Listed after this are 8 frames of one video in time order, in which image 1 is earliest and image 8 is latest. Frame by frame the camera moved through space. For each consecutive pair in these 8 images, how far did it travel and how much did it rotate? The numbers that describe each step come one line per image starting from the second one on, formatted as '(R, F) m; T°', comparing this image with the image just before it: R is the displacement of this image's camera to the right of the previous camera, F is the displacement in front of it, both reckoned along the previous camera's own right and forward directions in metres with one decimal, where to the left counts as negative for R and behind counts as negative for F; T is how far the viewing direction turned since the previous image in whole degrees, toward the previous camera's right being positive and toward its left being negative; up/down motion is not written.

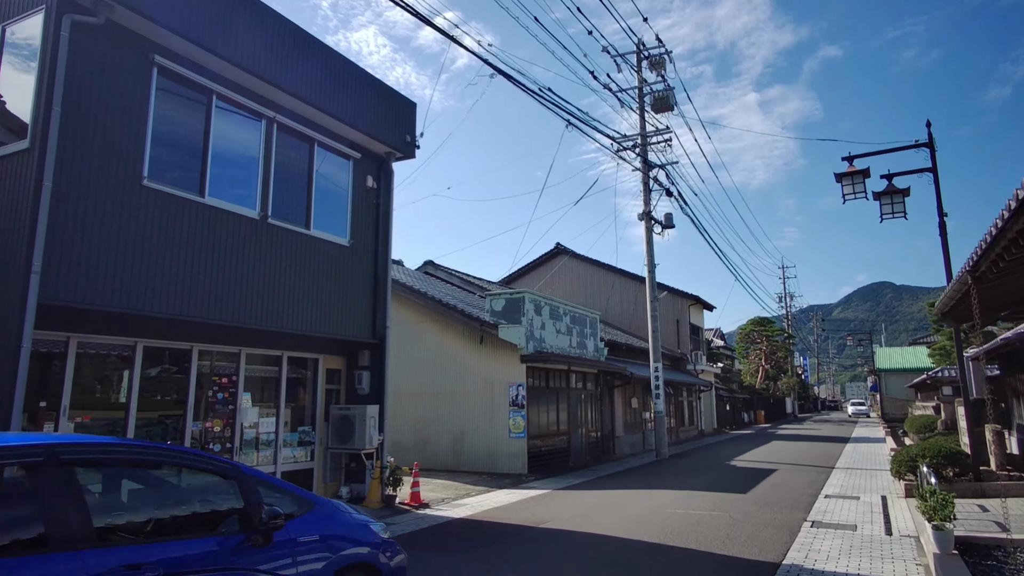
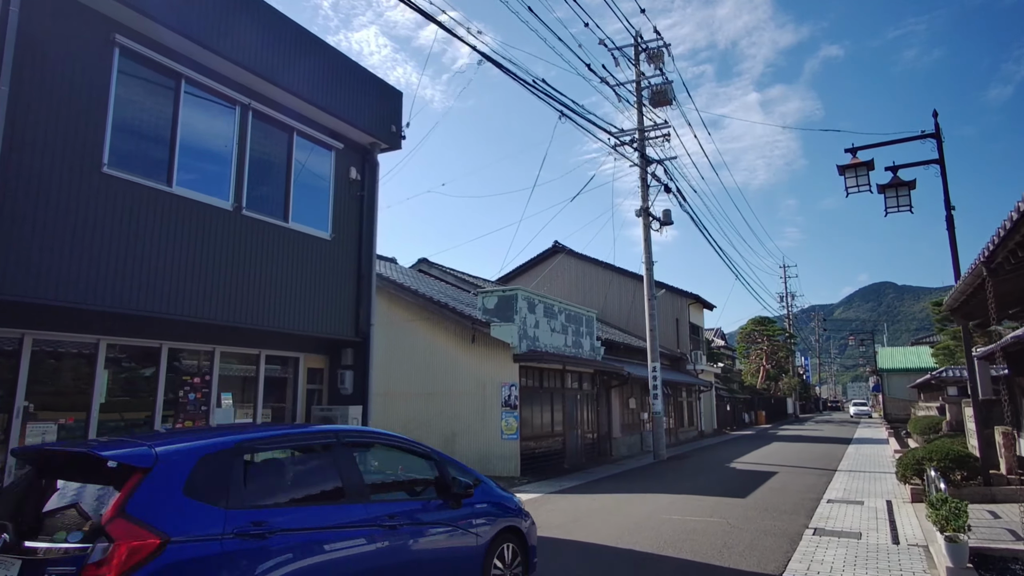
(+0.2, +0.4) m; 0°
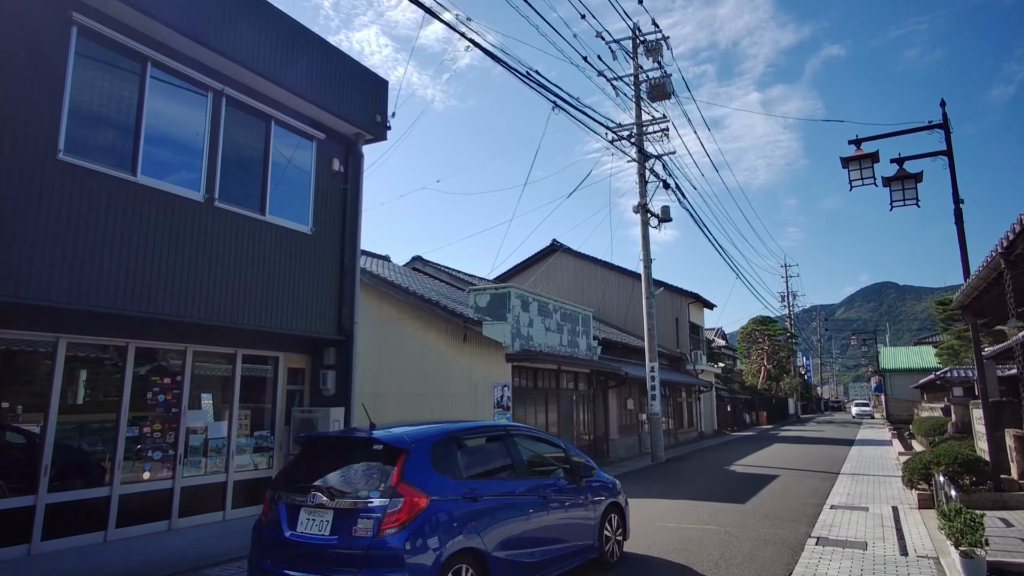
(+0.2, +0.4) m; 0°
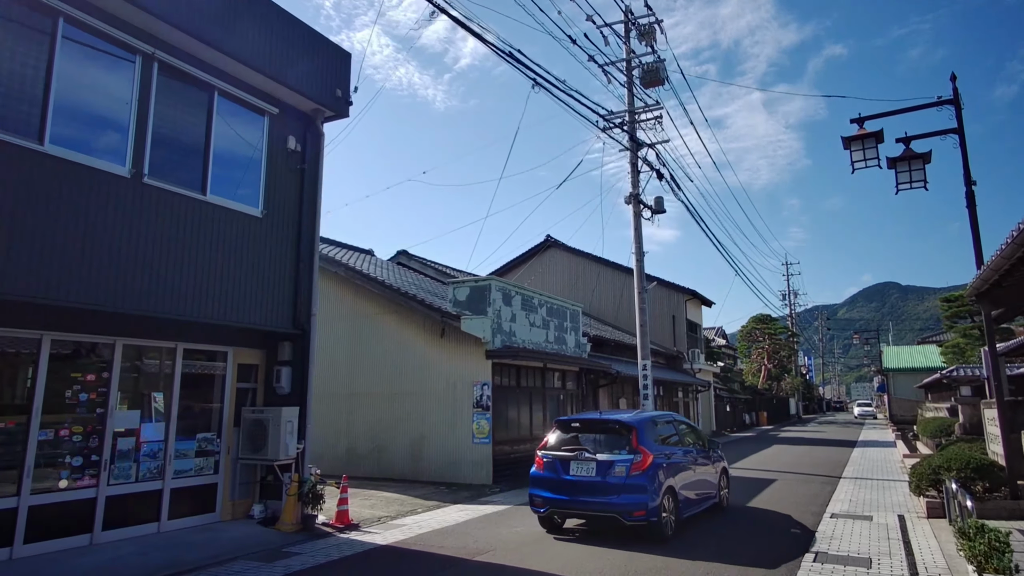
(+0.4, +0.8) m; 0°
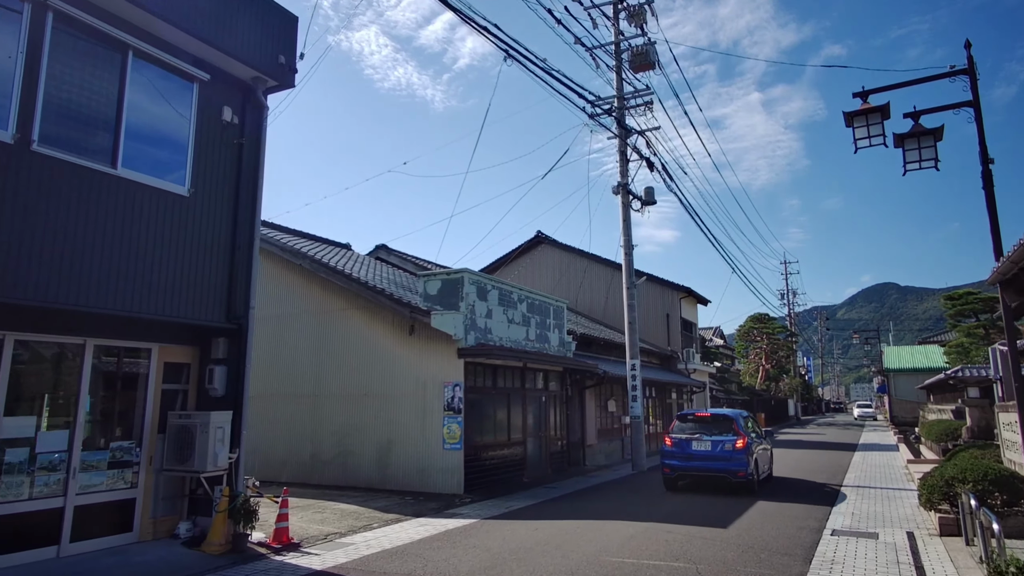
(+0.5, +1.0) m; 0°
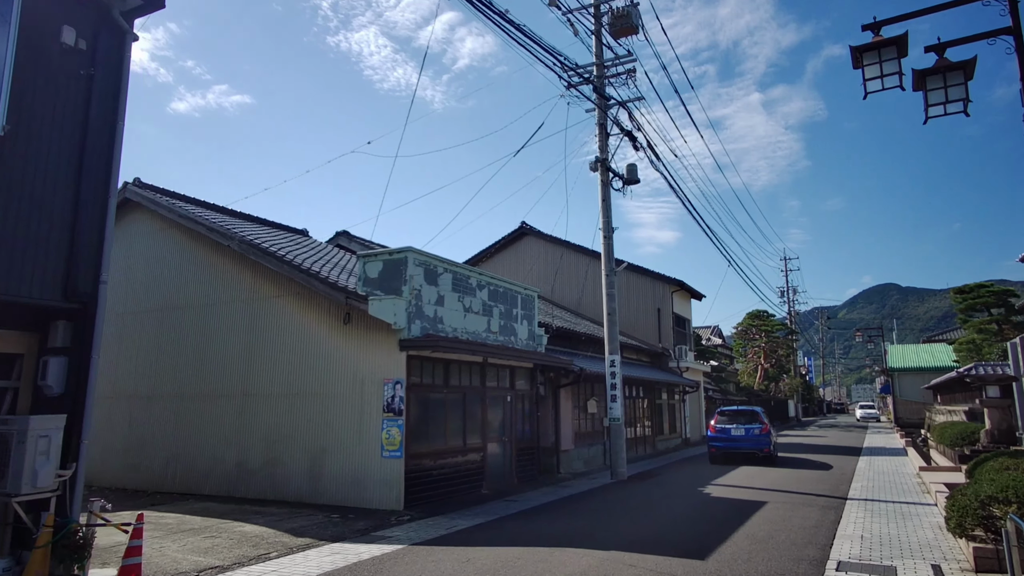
(+0.8, +1.7) m; 0°
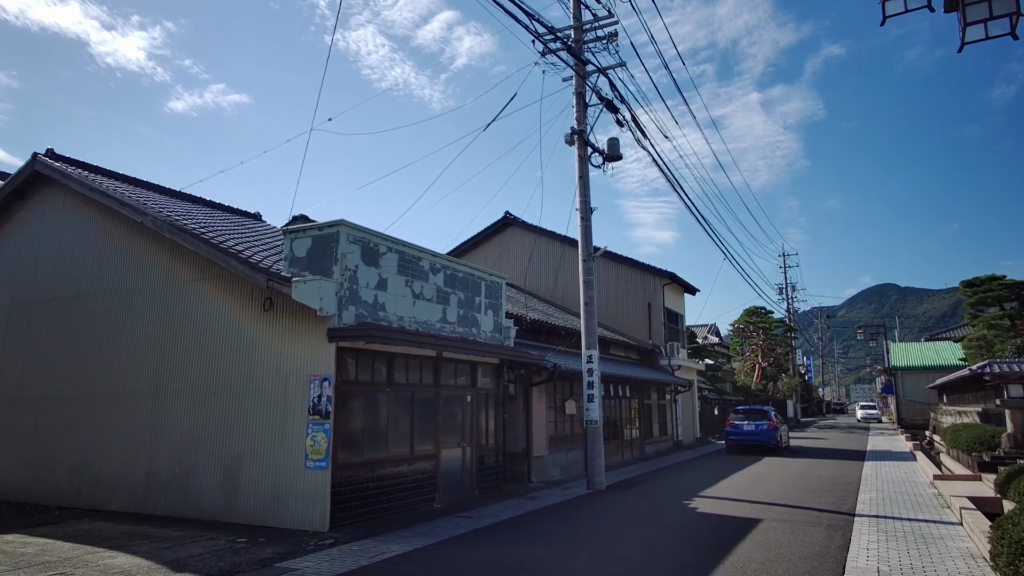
(+0.7, +1.6) m; 0°
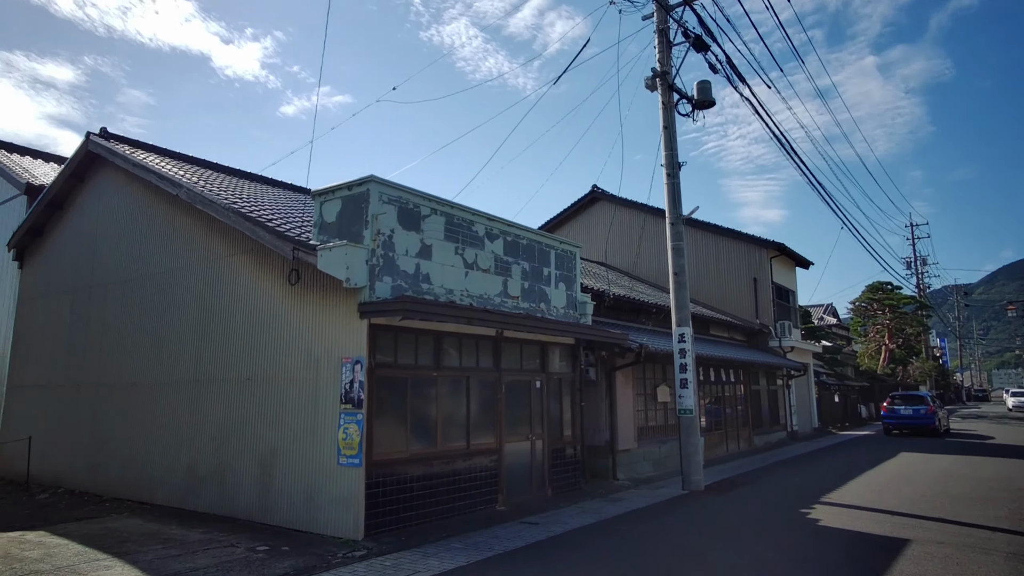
(+0.4, +1.6) m; -9°
